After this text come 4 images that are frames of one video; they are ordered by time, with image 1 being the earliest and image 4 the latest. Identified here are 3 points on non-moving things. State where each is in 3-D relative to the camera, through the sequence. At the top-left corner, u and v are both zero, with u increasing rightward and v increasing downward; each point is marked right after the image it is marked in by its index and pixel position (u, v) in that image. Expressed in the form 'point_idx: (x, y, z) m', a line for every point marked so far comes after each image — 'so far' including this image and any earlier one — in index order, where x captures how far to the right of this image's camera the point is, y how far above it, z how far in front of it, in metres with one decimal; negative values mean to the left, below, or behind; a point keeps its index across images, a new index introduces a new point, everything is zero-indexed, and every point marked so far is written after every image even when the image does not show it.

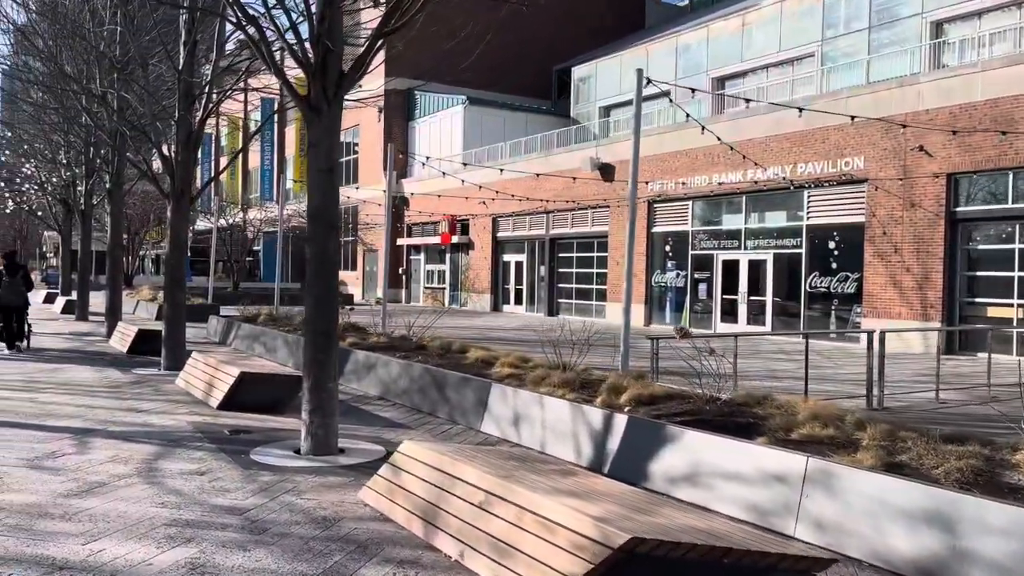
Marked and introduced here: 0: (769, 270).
0: (+6.1, +0.4, +19.5) m
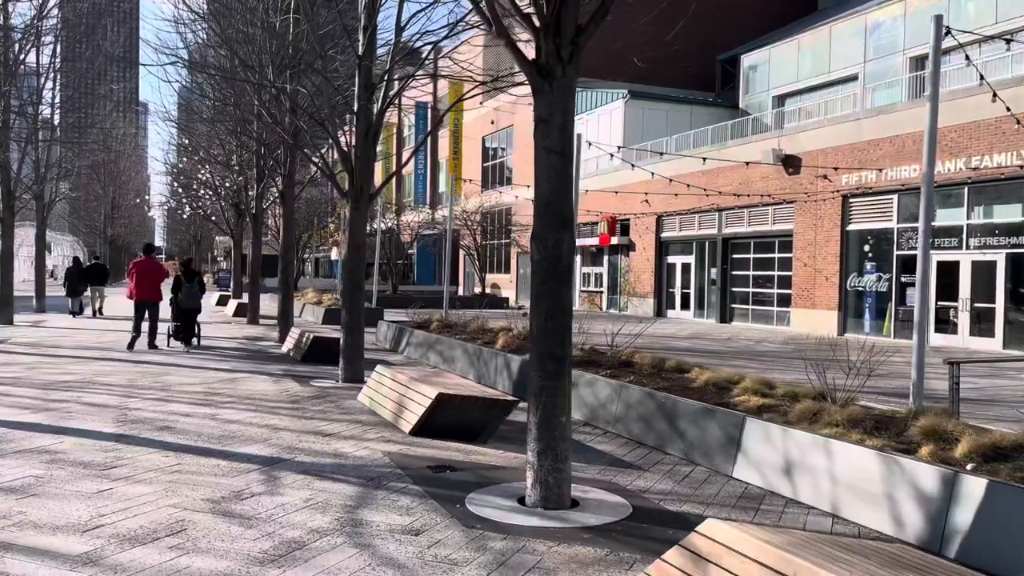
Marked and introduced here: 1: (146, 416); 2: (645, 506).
0: (+9.9, +0.3, +16.8) m
1: (-3.4, -1.2, +7.7) m
2: (+0.8, -1.3, +5.1) m
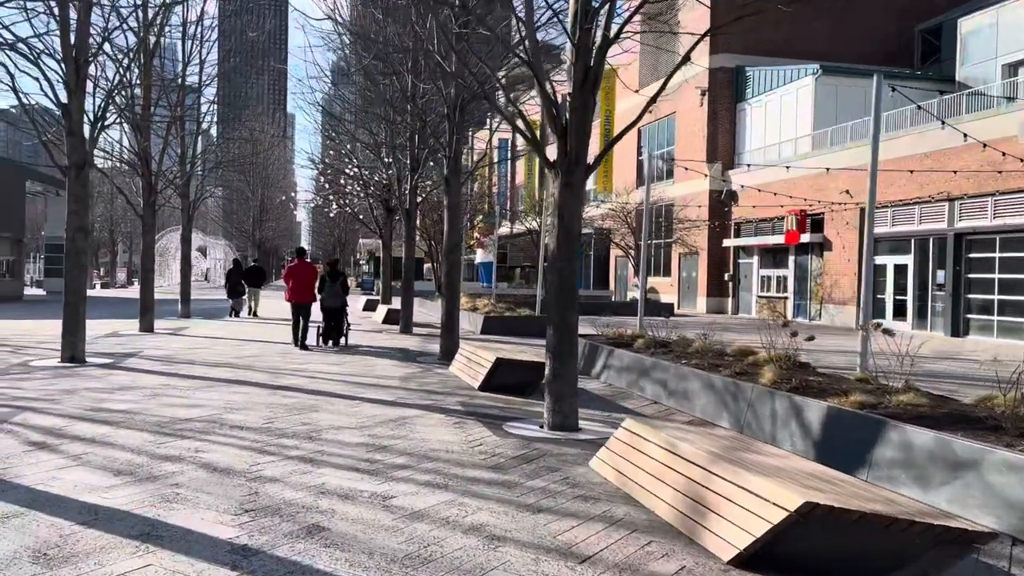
0: (+13.3, +0.2, +11.8) m
1: (-1.4, -1.3, +4.9) m
2: (+2.4, -1.4, +1.7) m
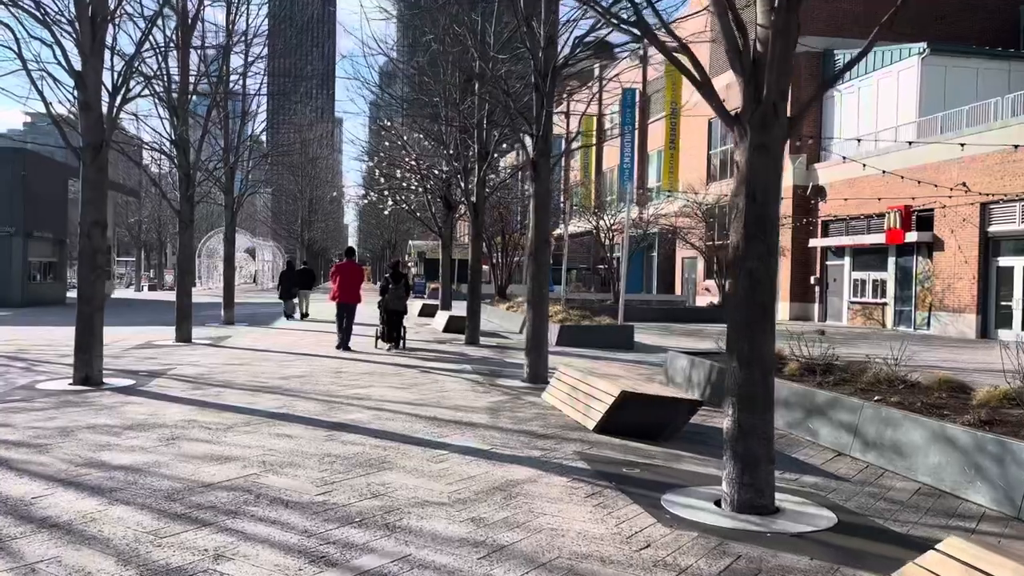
0: (+14.5, +0.1, +8.8) m
1: (-0.5, -1.3, +2.6) m
2: (+3.1, -1.5, -0.8) m
